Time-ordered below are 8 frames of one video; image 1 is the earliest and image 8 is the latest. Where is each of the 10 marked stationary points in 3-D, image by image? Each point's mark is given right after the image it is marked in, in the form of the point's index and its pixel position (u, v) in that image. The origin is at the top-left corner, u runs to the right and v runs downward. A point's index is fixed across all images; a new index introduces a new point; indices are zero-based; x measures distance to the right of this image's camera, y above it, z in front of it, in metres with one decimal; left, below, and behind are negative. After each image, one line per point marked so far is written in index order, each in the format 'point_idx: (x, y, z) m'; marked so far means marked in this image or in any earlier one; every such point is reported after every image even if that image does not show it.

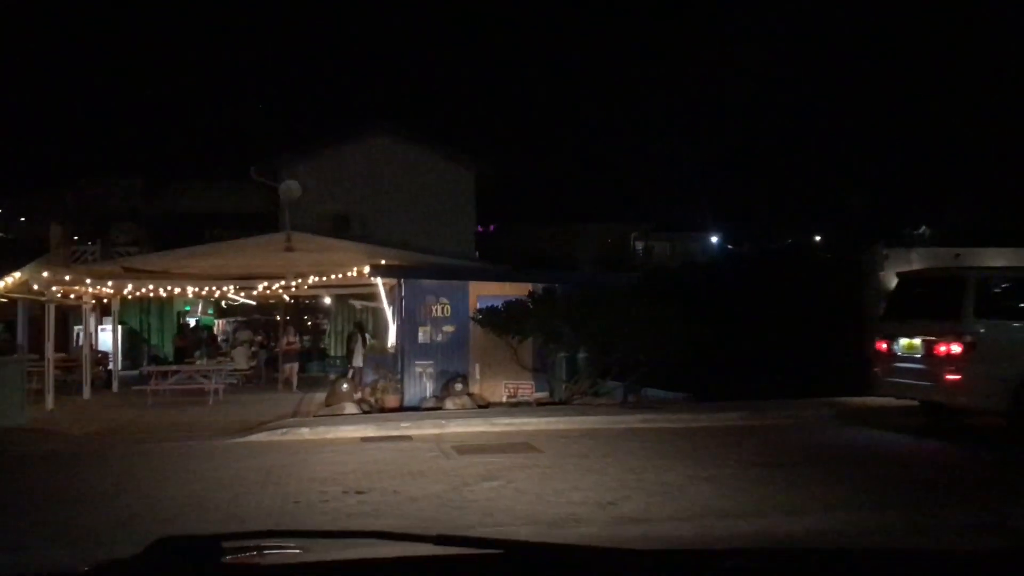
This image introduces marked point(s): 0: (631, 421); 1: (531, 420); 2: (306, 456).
0: (+1.9, -2.1, +15.0) m
1: (+0.3, -2.1, +14.8) m
2: (-2.9, -2.4, +13.3) m
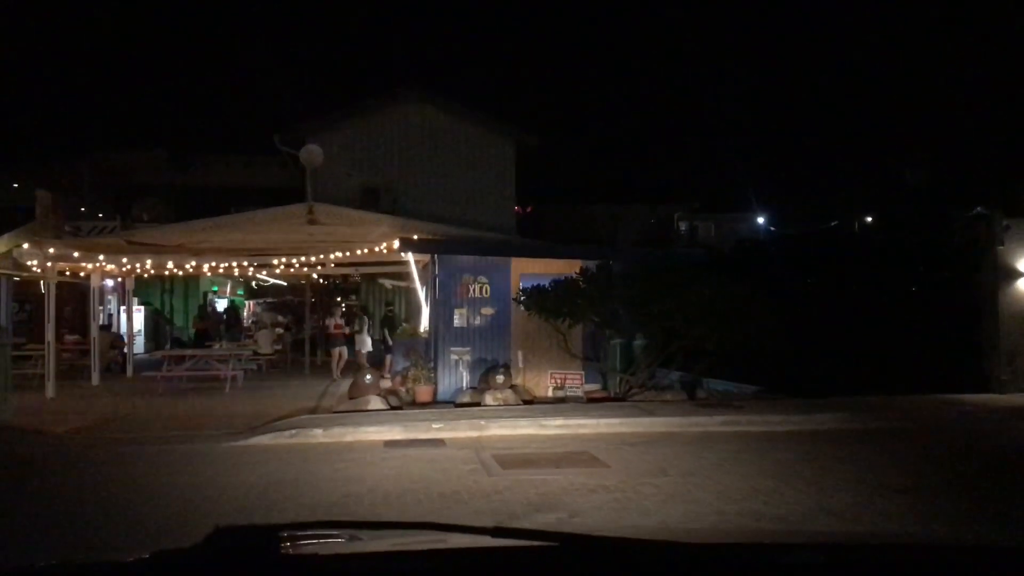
0: (+2.6, -1.8, +12.6) m
1: (+1.0, -1.8, +12.4) m
2: (-2.3, -2.1, +11.0) m
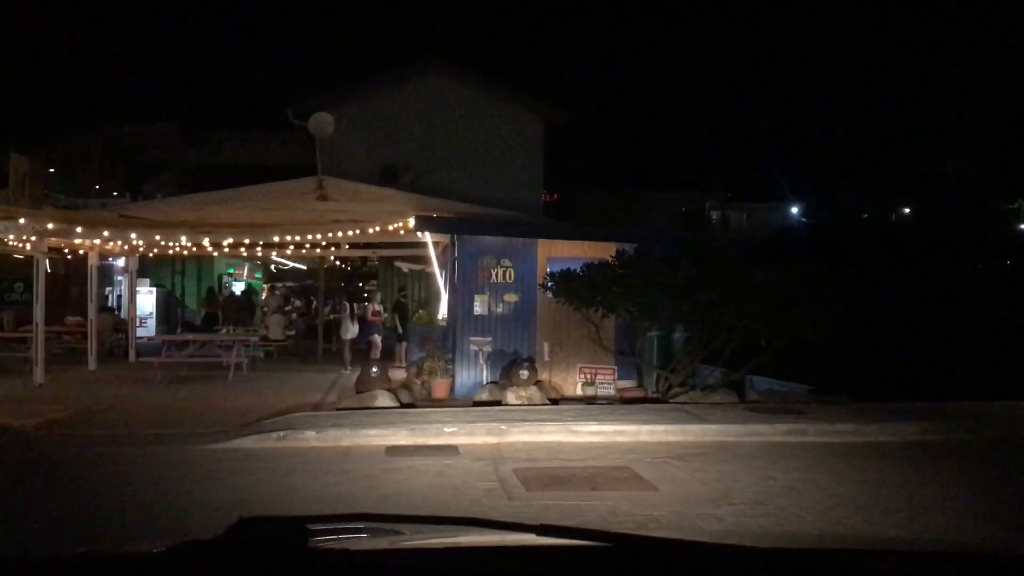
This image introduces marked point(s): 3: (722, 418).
0: (+2.9, -1.7, +10.7) m
1: (+1.2, -1.6, +10.6) m
2: (-2.1, -1.9, +9.3) m
3: (+2.5, -1.5, +11.1) m
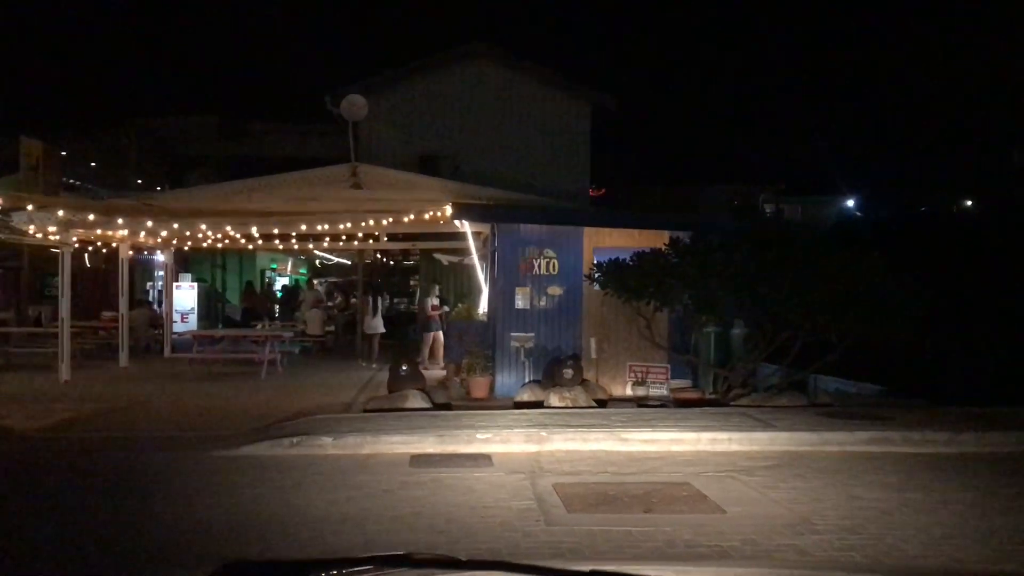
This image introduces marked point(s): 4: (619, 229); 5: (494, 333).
0: (+3.3, -1.5, +9.4) m
1: (+1.7, -1.5, +9.4) m
2: (-1.7, -1.8, +8.3) m
3: (+2.9, -1.4, +9.8) m
4: (+1.8, +1.0, +15.9) m
5: (-0.3, -0.8, +15.9) m
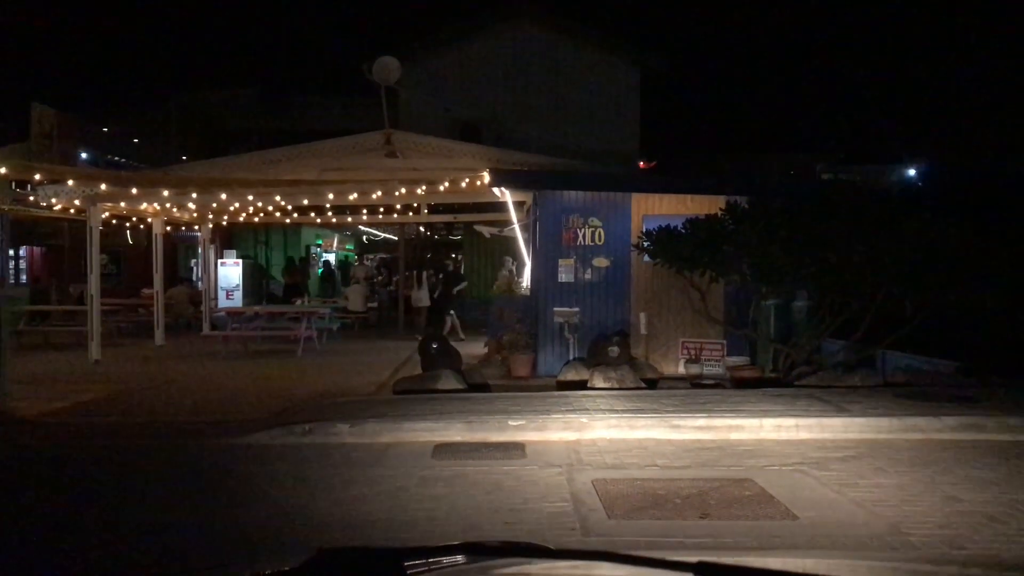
0: (+3.6, -1.2, +8.3) m
1: (+2.0, -1.2, +8.3) m
2: (-1.4, -1.5, +7.4) m
3: (+3.2, -1.1, +8.7) m
4: (+2.4, +1.4, +14.8) m
5: (+0.4, -0.3, +14.9) m
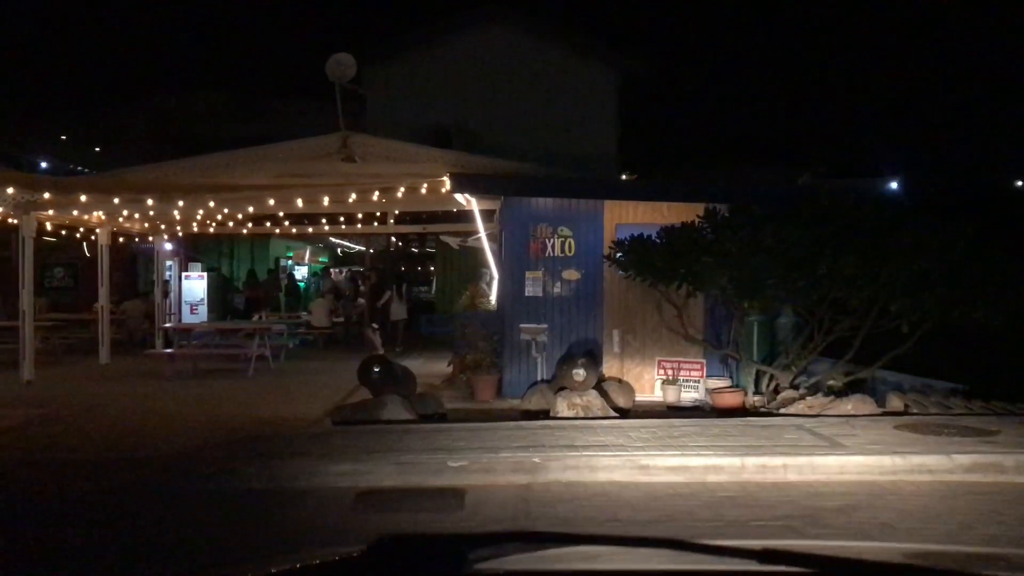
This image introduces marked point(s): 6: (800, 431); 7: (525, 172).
0: (+3.2, -1.4, +7.1) m
1: (+1.6, -1.3, +7.2) m
2: (-1.9, -1.6, +6.1) m
3: (+2.8, -1.2, +7.5) m
4: (+1.9, +1.2, +13.7) m
5: (-0.2, -0.5, +13.7) m
6: (+2.5, -1.2, +8.2) m
7: (+0.2, +1.9, +15.4) m
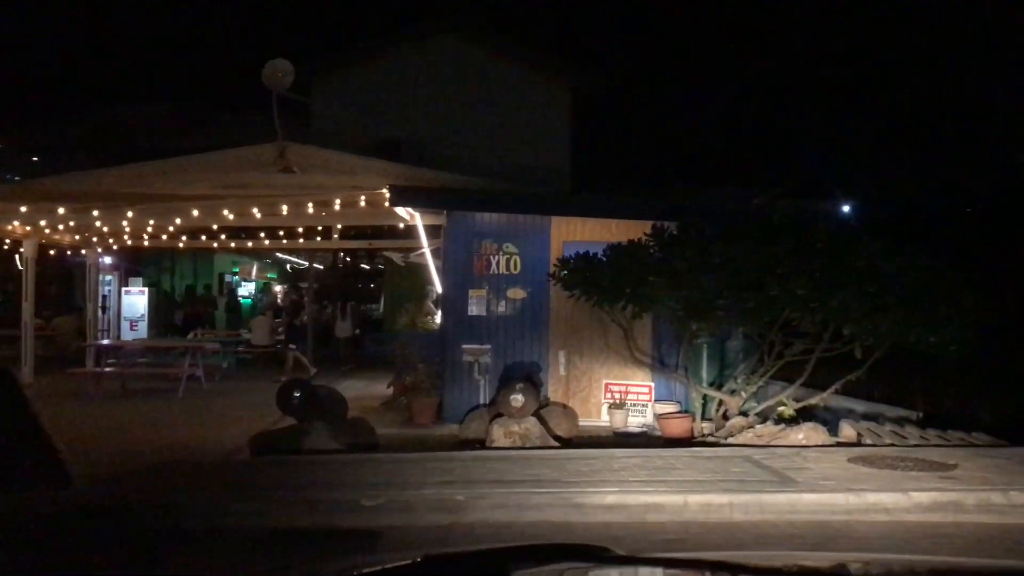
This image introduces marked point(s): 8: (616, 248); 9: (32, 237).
0: (+2.7, -1.5, +6.6) m
1: (+1.0, -1.5, +6.6) m
2: (-2.3, -1.7, +5.4) m
3: (+2.3, -1.4, +7.0) m
4: (+1.1, +0.9, +13.2) m
5: (-1.0, -0.8, +13.1) m
6: (+1.9, -1.4, +7.6) m
7: (-0.7, +1.6, +14.8) m
8: (+1.3, +0.5, +11.9) m
9: (-9.9, +1.0, +19.9) m
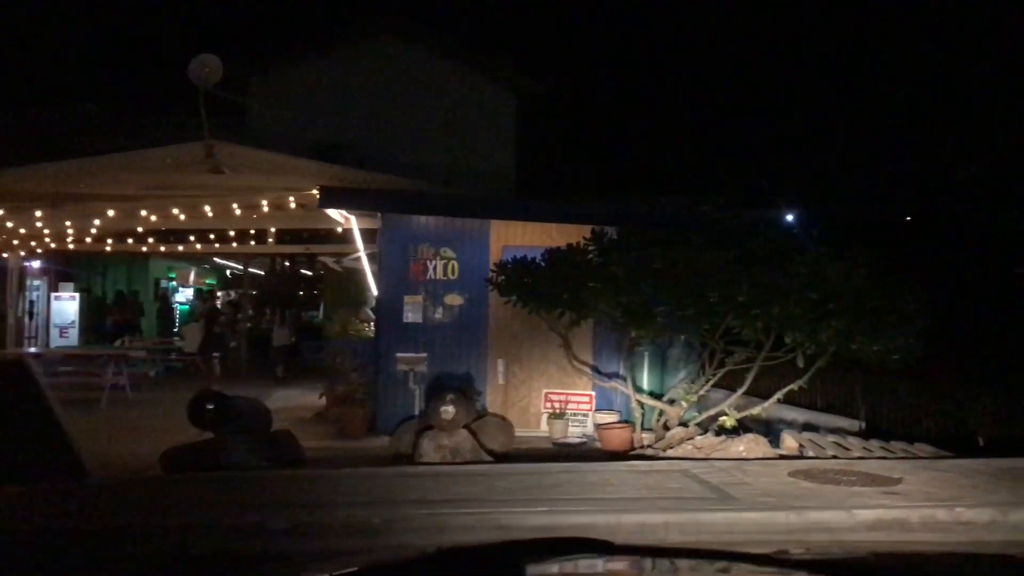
0: (+2.2, -1.6, +6.3) m
1: (+0.5, -1.5, +6.2) m
2: (-2.8, -1.8, +4.8) m
3: (+1.7, -1.4, +6.7) m
4: (+0.3, +0.9, +12.8) m
5: (-1.8, -0.9, +12.6) m
6: (+1.4, -1.5, +7.3) m
7: (-1.6, +1.5, +14.3) m
8: (+0.5, +0.4, +11.5) m
9: (-11.1, +0.9, +18.9) m
